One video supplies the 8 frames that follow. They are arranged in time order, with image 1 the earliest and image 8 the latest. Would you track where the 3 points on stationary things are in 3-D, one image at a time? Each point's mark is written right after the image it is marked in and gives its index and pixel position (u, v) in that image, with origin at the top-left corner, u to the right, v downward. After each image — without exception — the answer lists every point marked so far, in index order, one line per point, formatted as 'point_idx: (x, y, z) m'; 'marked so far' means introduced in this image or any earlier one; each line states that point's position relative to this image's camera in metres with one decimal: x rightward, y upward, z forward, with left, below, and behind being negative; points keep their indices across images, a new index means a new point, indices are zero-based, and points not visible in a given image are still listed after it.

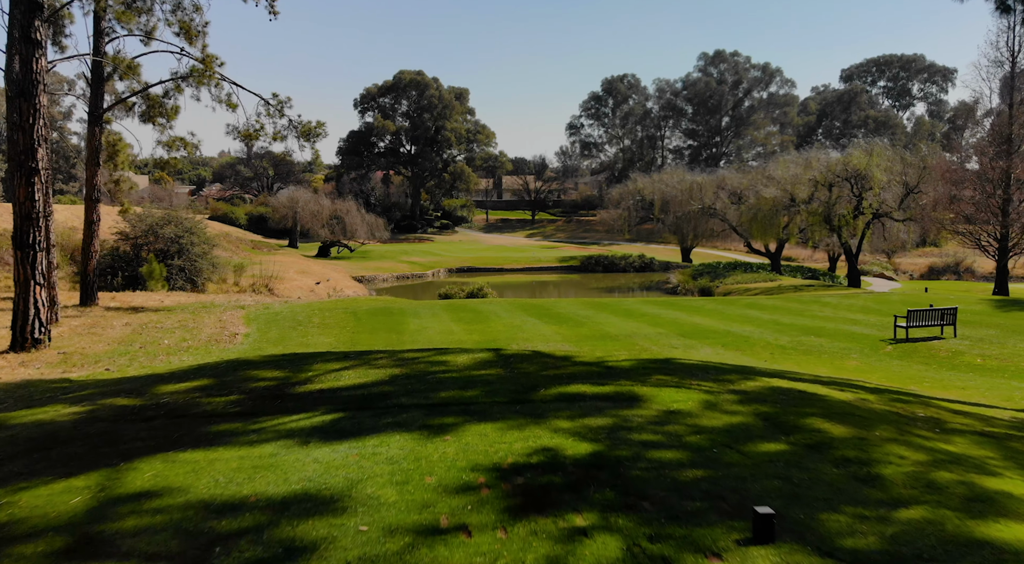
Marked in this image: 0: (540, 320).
0: (+0.5, -0.8, +17.7) m
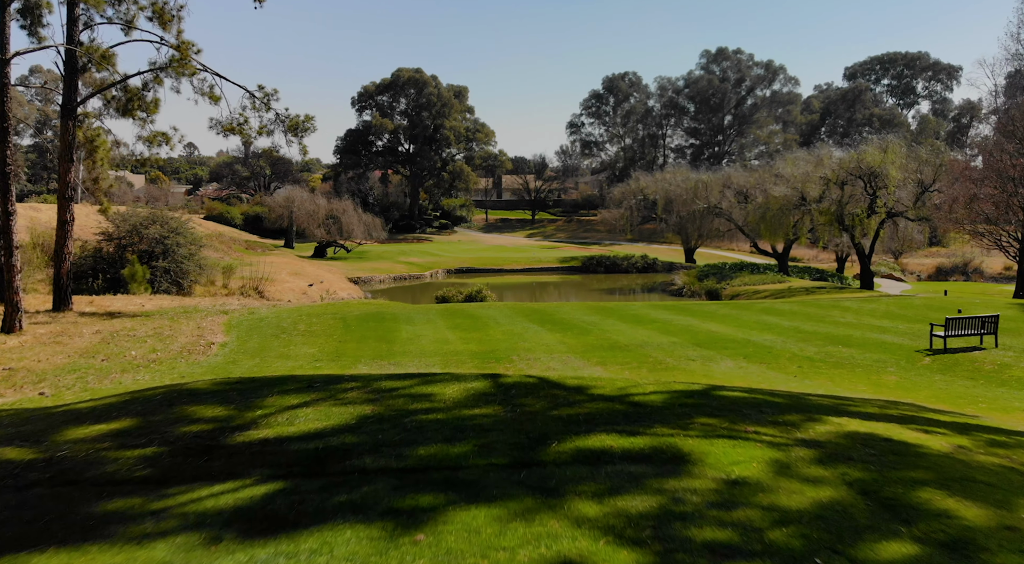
0: (+0.5, -0.8, +16.5) m
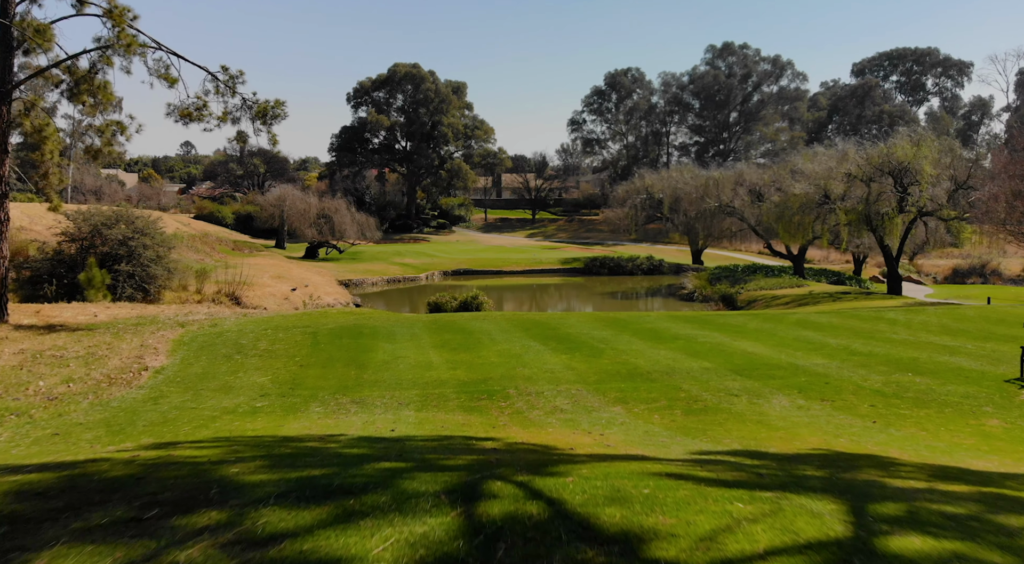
0: (+0.4, -1.0, +14.1) m
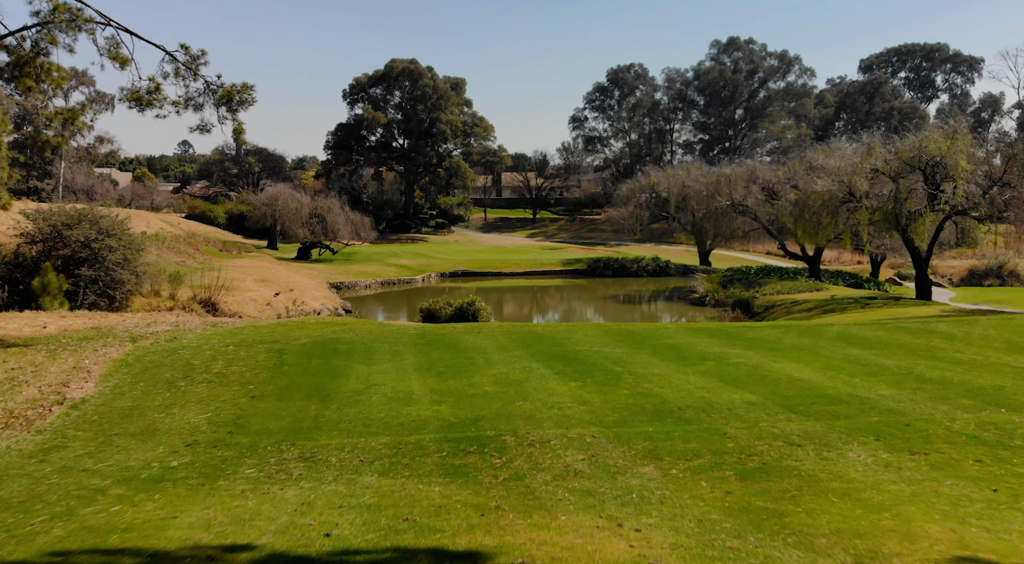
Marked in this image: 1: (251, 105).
0: (+0.4, -1.2, +12.0) m
1: (-5.0, +3.3, +15.8) m
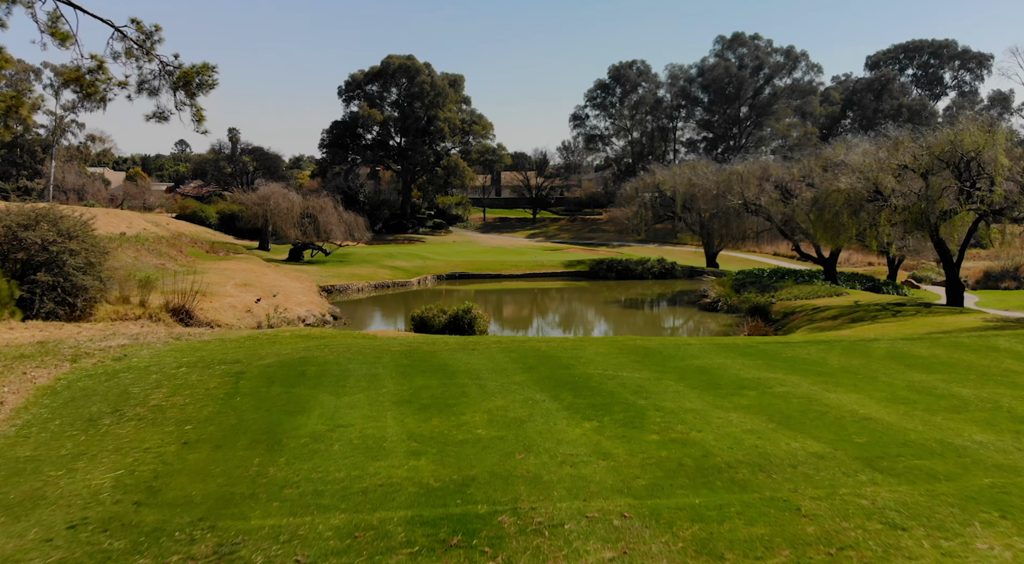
0: (+0.4, -1.3, +10.0) m
1: (-5.0, +3.2, +13.8) m
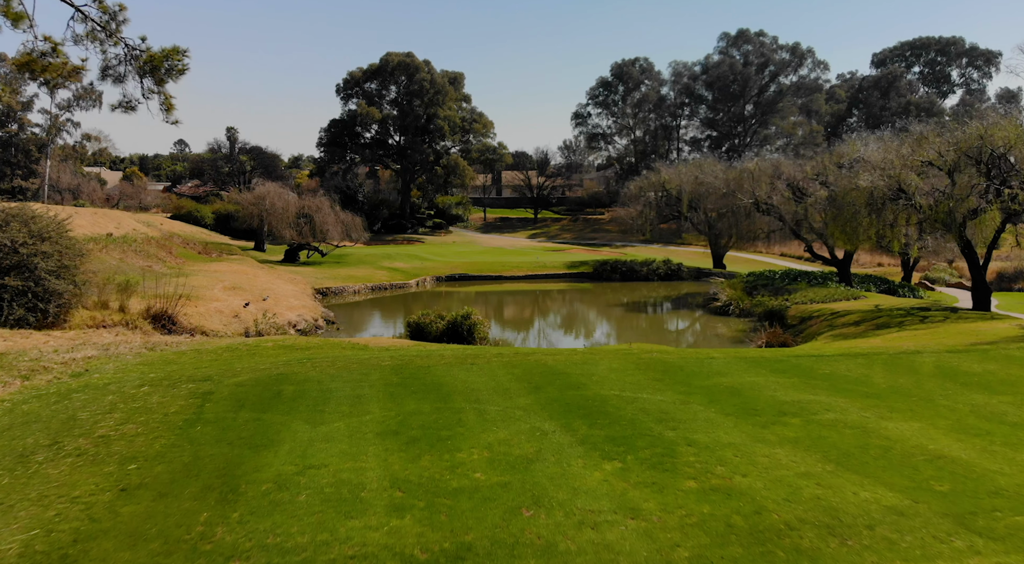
0: (+0.4, -1.4, +8.7) m
1: (-4.9, +3.1, +12.5) m
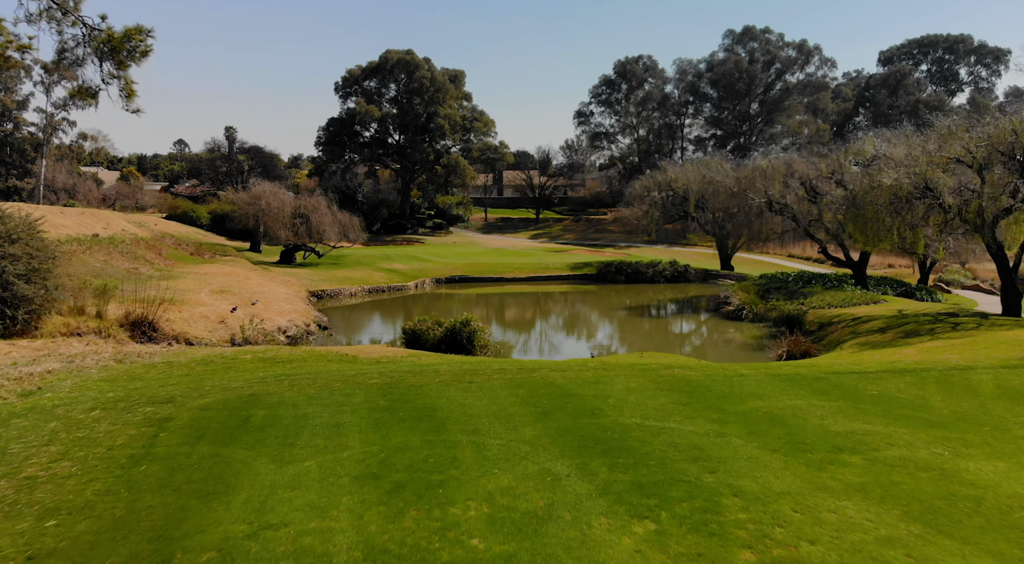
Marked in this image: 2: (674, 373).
0: (+0.5, -1.5, +7.3) m
1: (-4.9, +3.0, +11.1) m
2: (+2.1, -1.2, +11.0) m
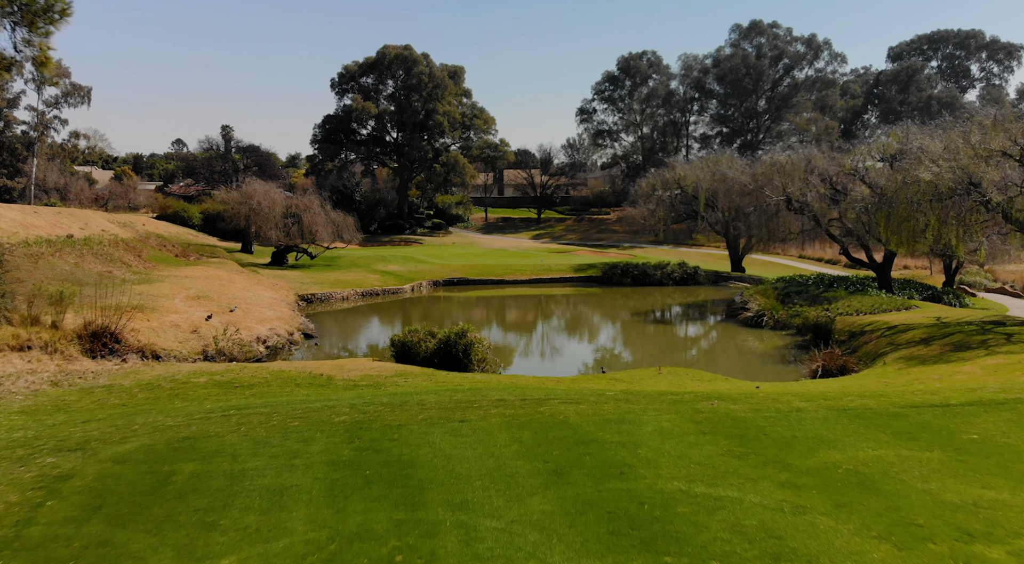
0: (+0.5, -1.6, +5.3) m
1: (-4.9, +2.9, +9.1) m
2: (+2.2, -1.3, +8.9) m
